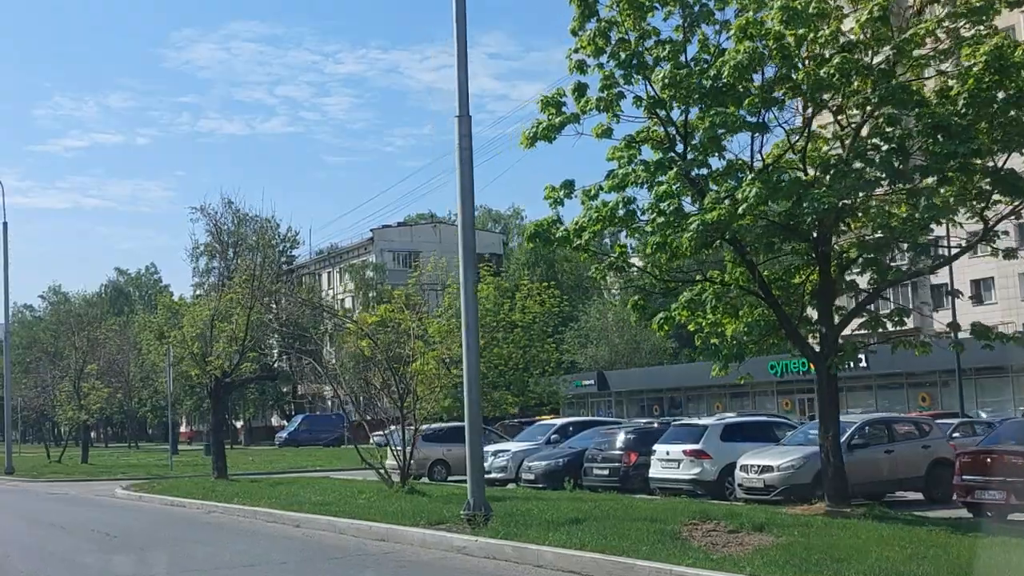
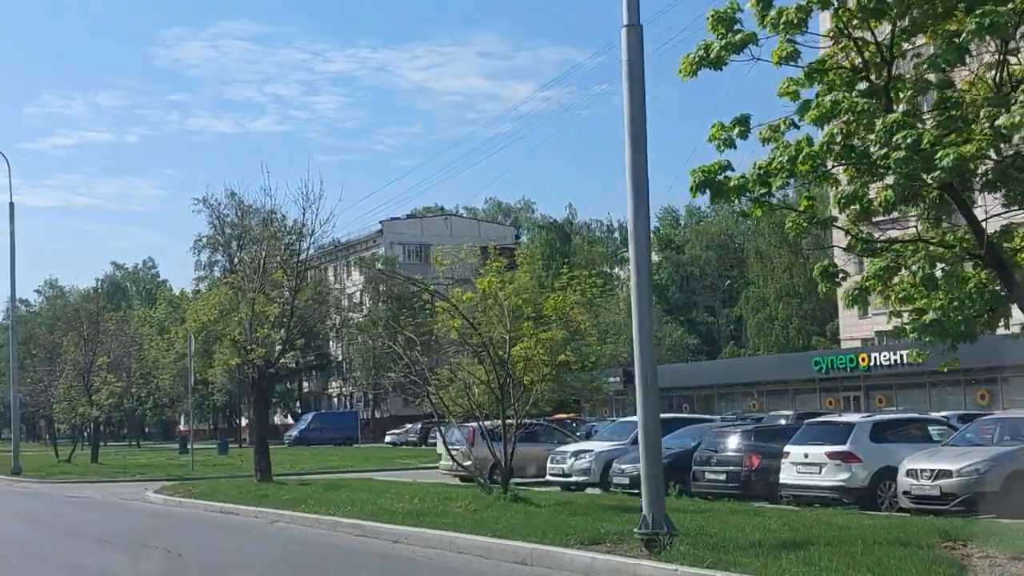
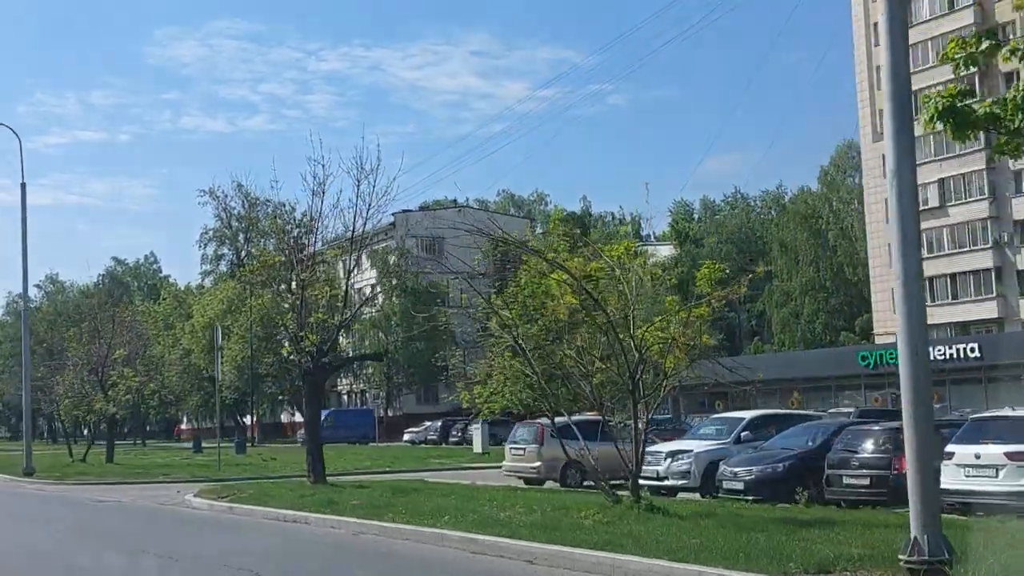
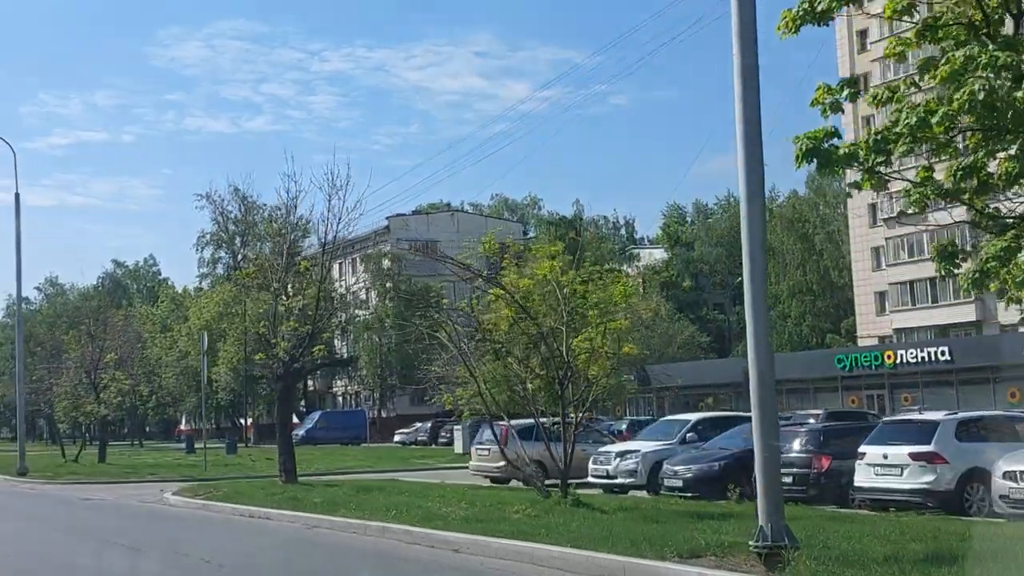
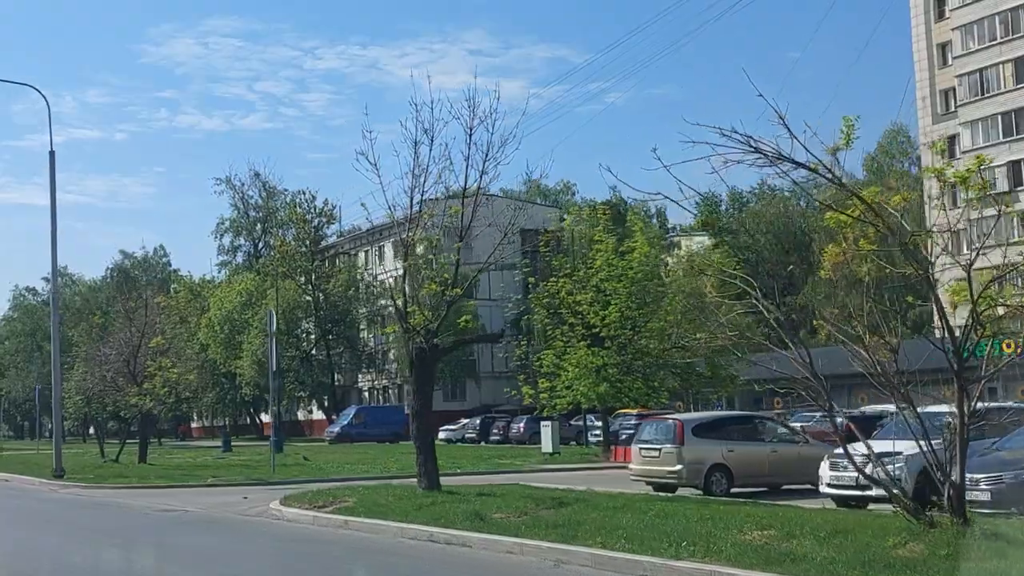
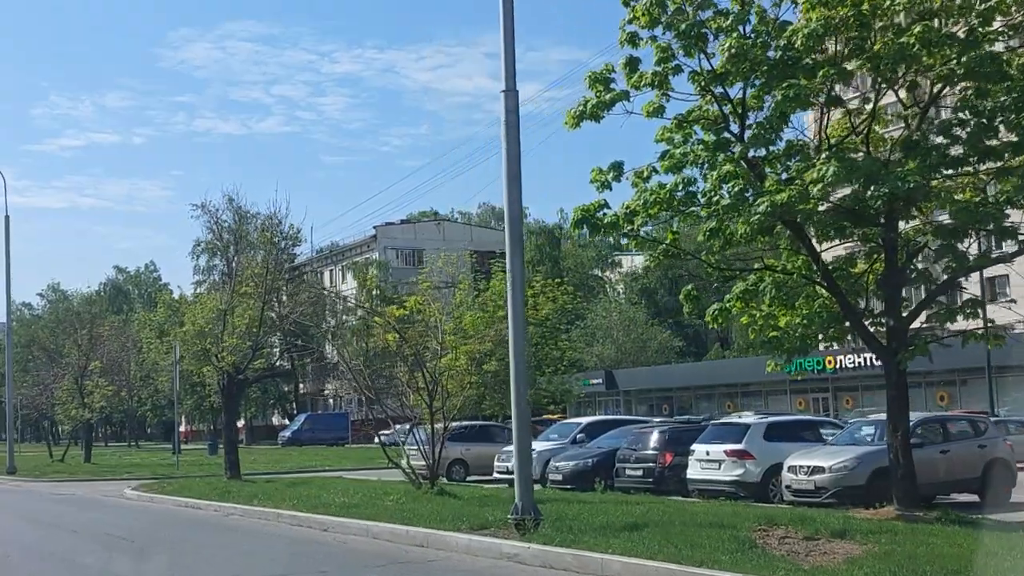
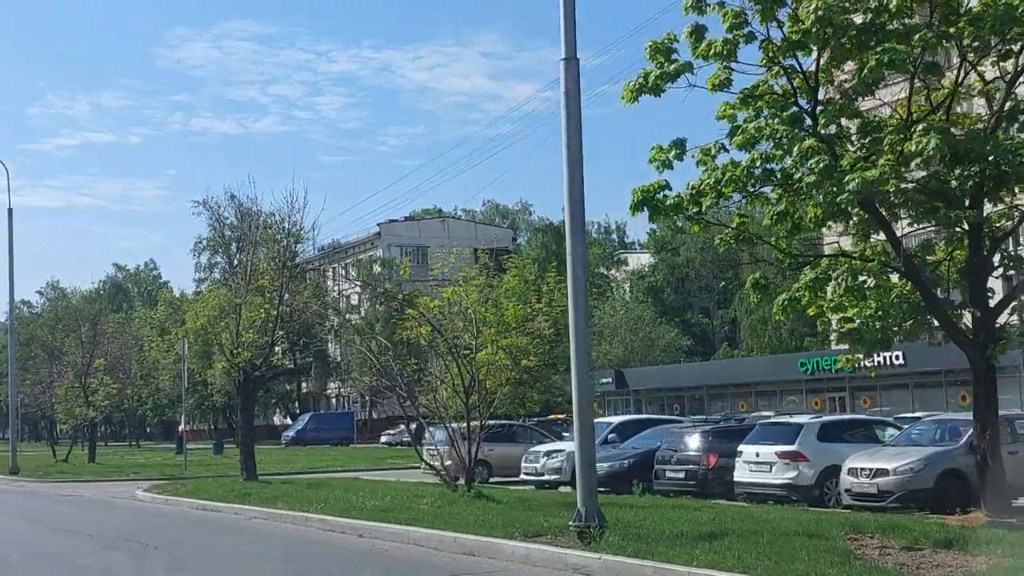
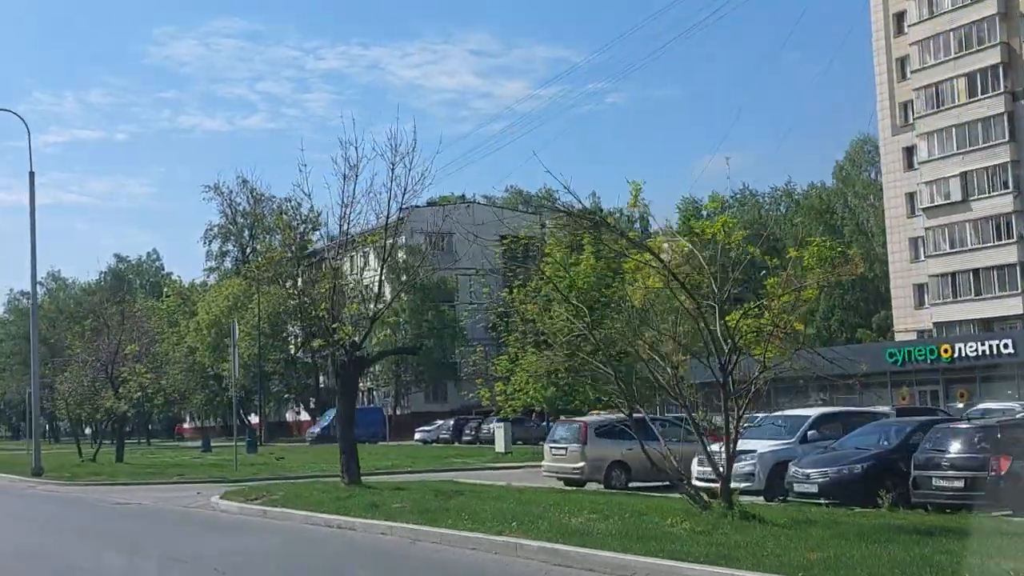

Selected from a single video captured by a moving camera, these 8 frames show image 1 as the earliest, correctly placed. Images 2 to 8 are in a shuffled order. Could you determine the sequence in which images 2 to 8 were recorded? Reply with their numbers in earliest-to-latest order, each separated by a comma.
6, 7, 2, 4, 3, 8, 5
